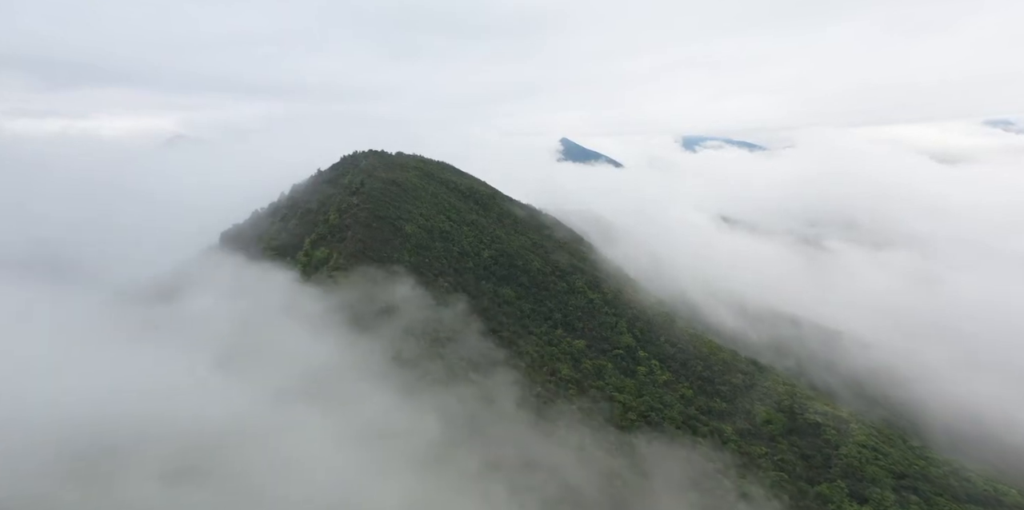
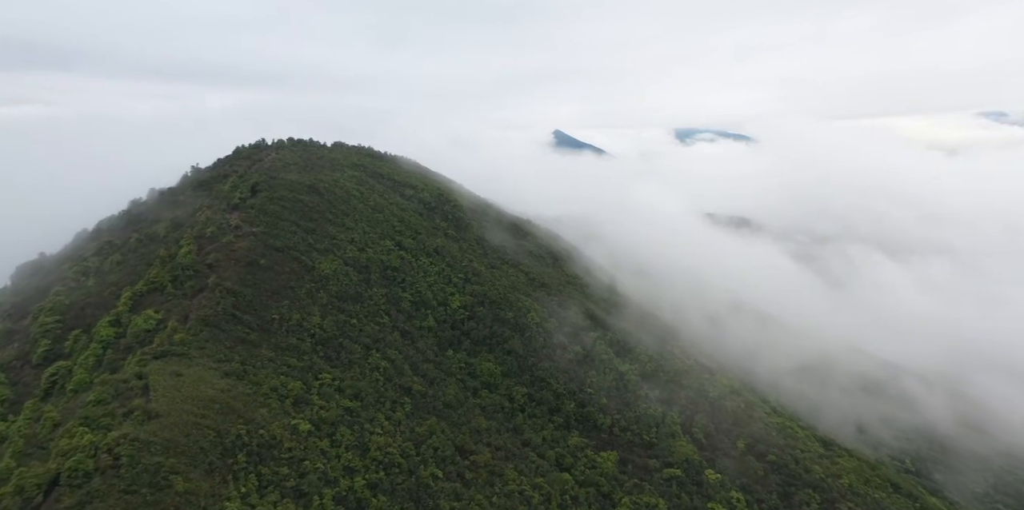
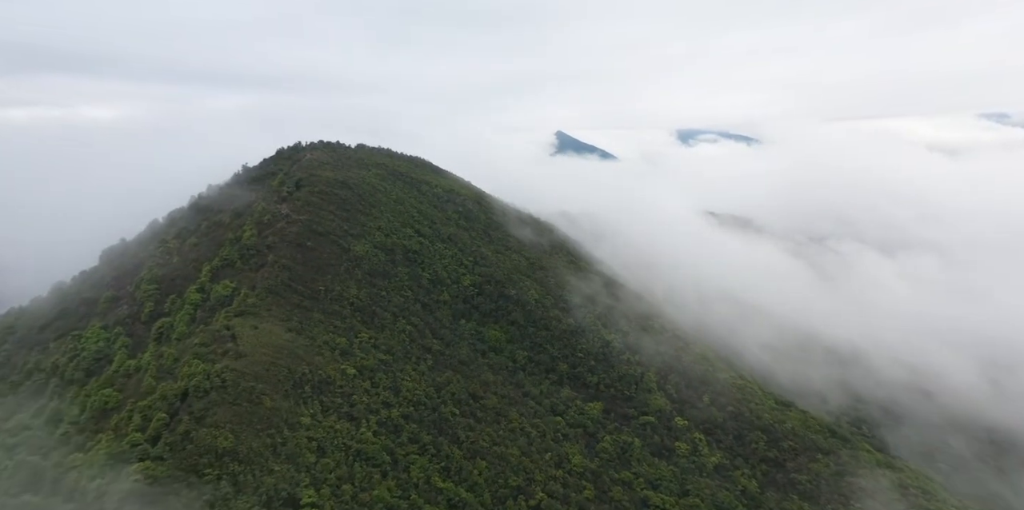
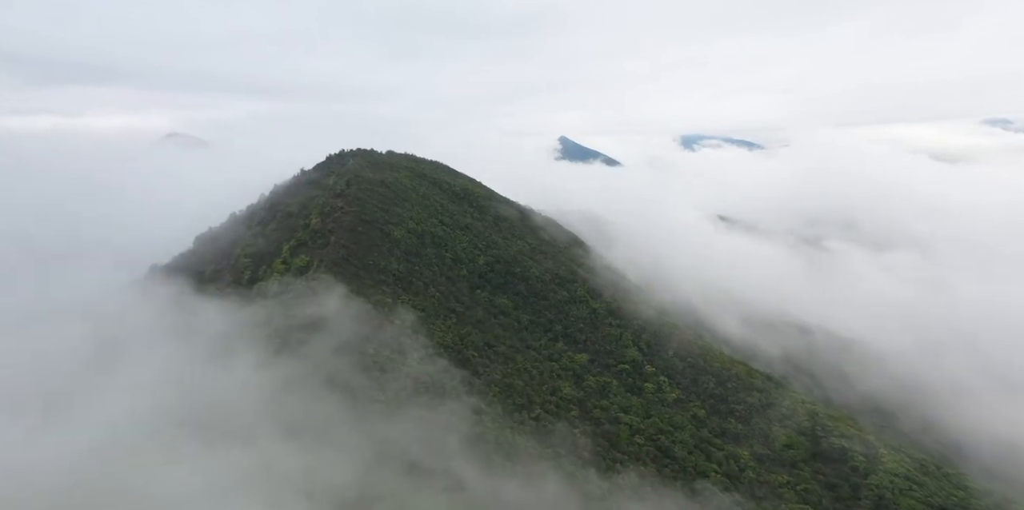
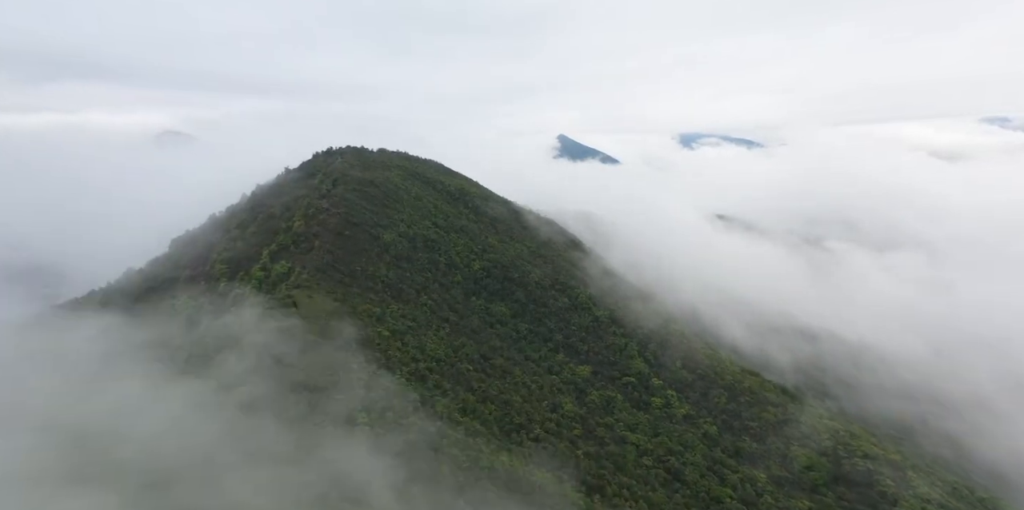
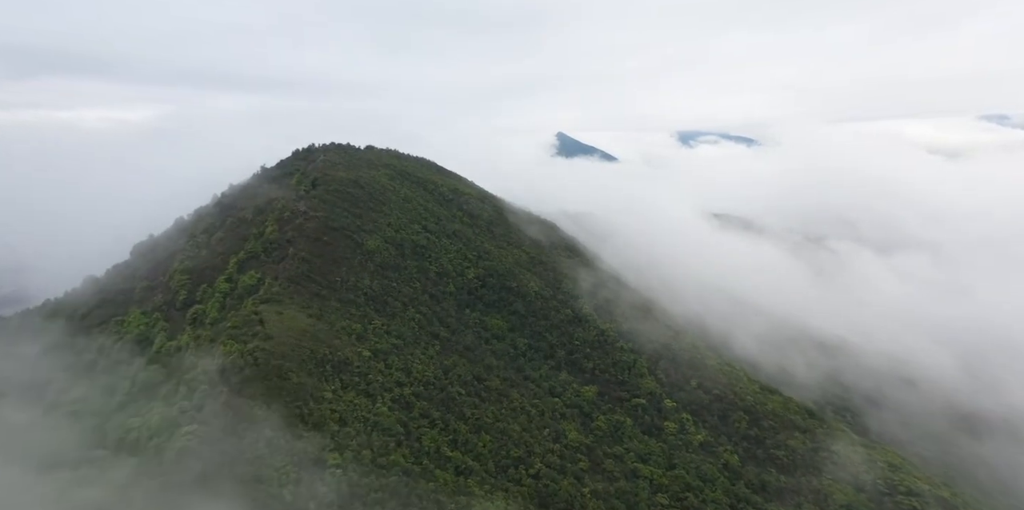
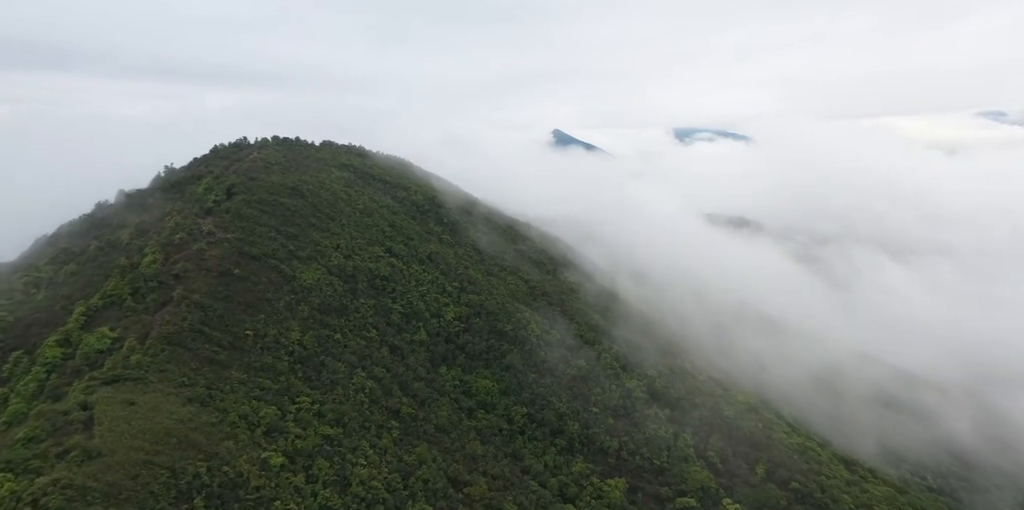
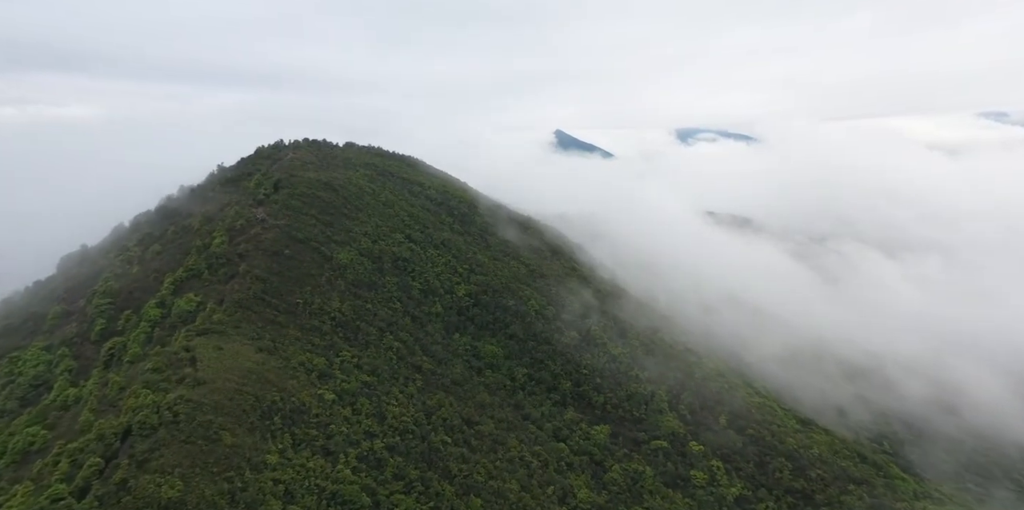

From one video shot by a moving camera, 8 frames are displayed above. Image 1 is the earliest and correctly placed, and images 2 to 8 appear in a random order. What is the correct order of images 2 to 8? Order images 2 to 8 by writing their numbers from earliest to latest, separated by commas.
4, 5, 6, 3, 8, 2, 7
